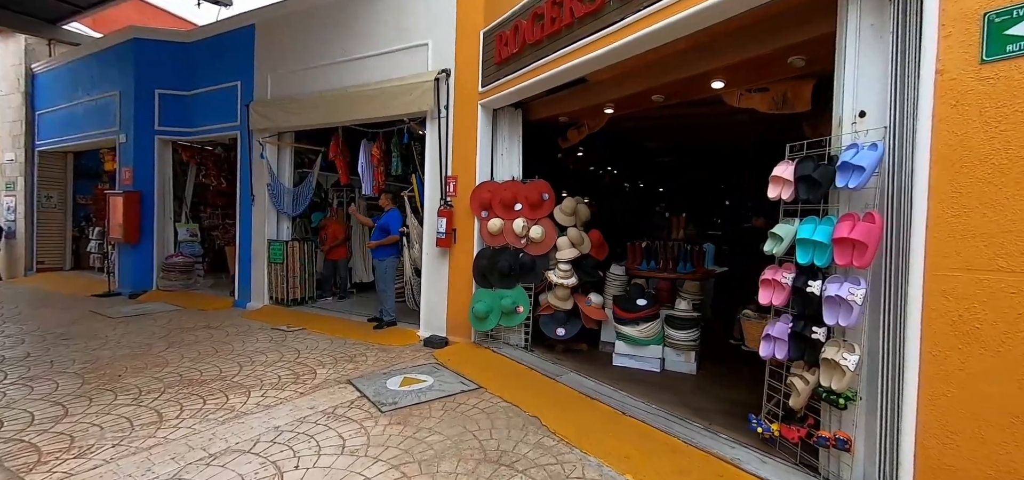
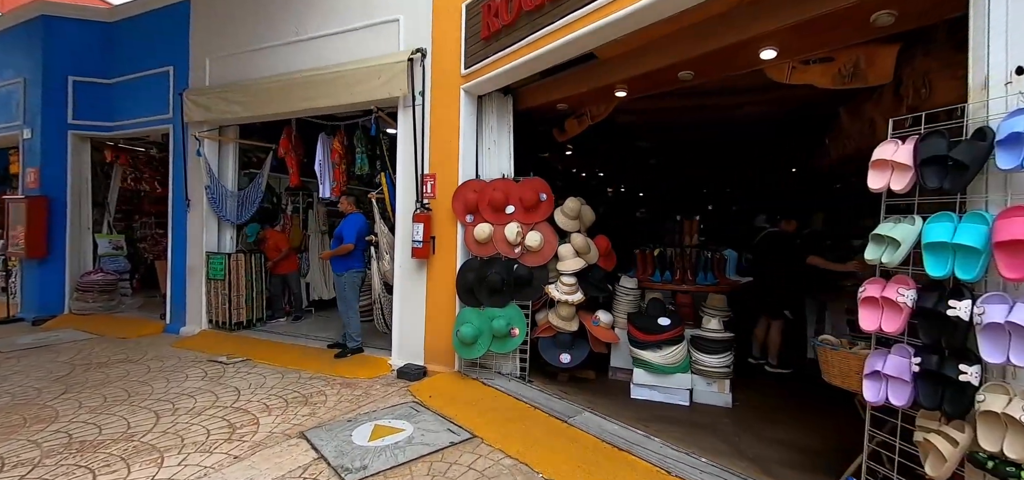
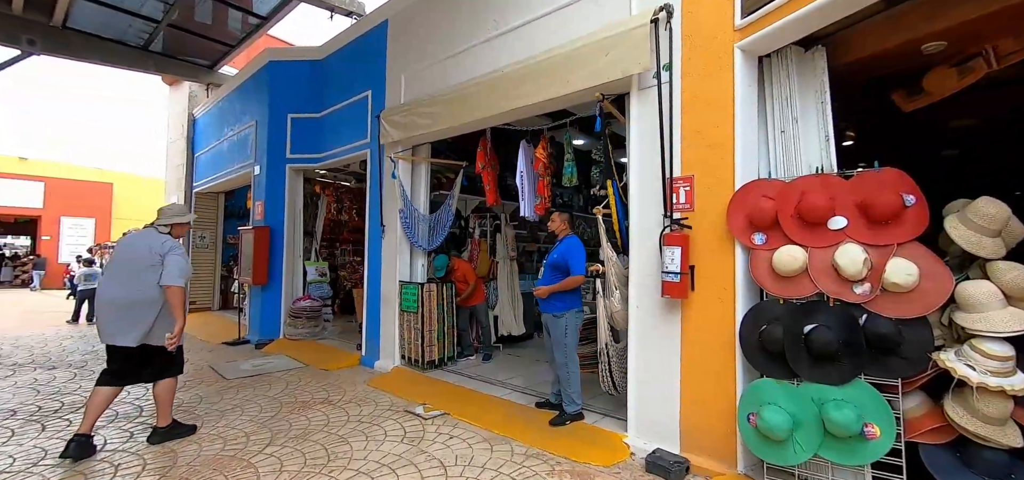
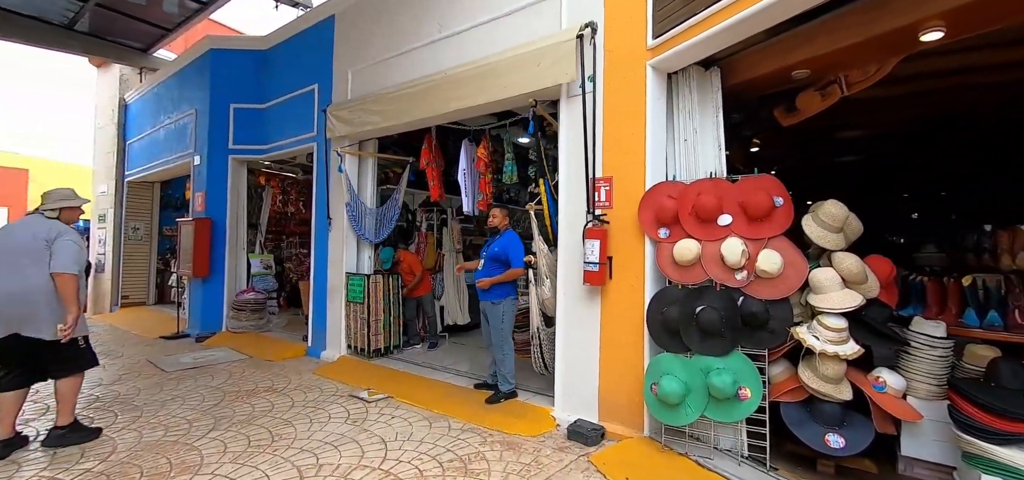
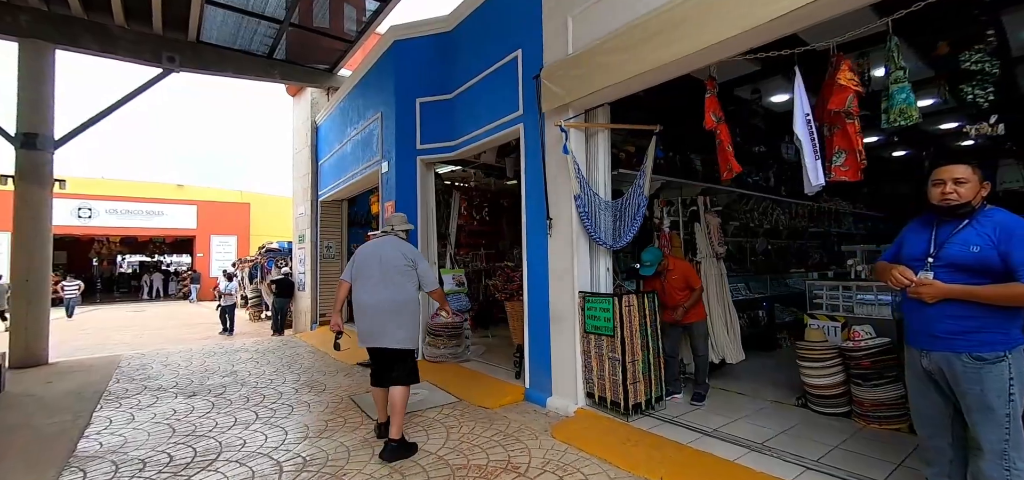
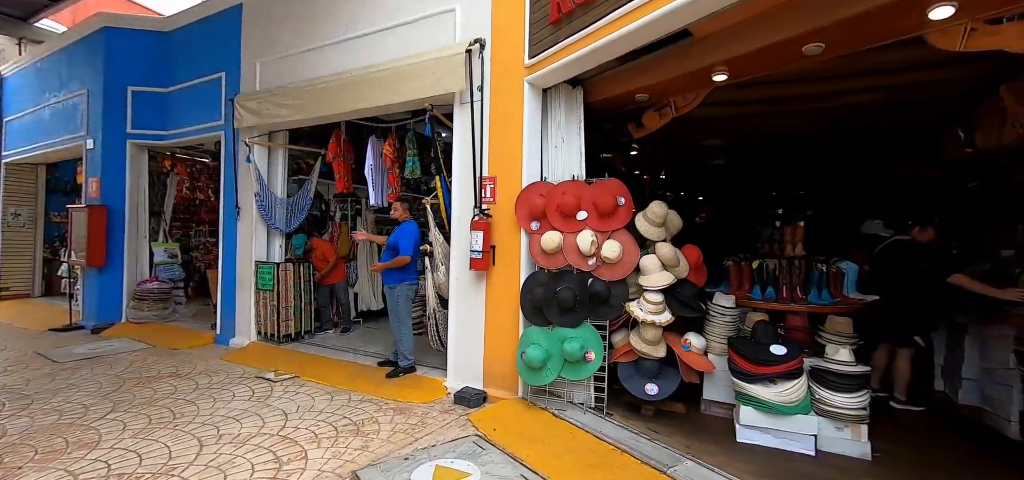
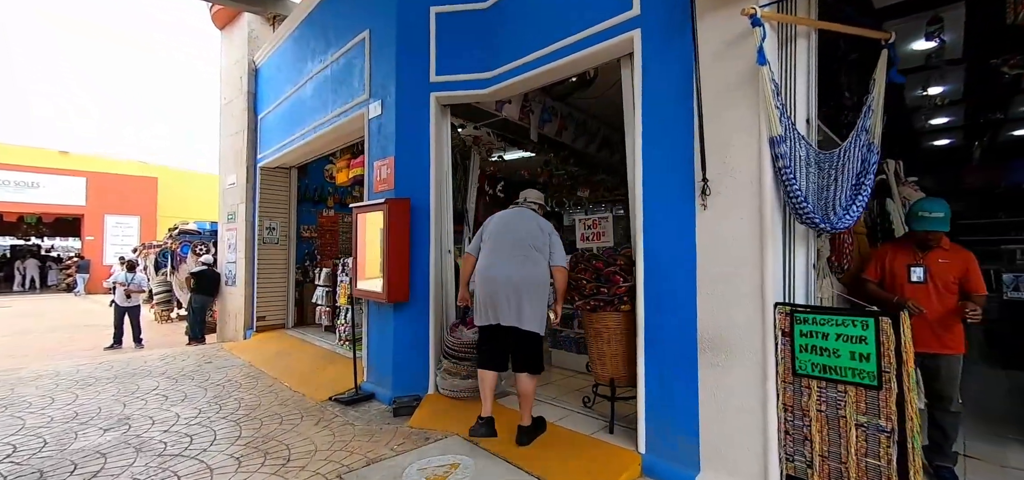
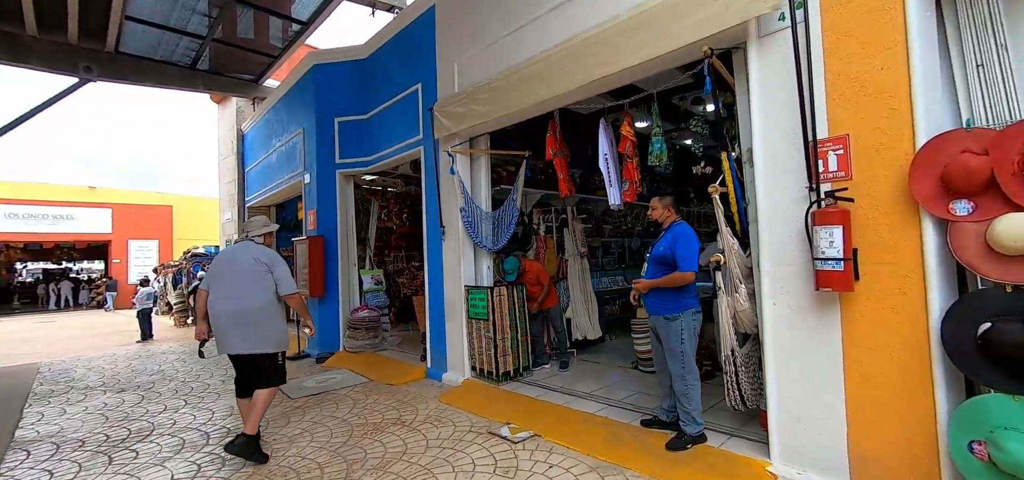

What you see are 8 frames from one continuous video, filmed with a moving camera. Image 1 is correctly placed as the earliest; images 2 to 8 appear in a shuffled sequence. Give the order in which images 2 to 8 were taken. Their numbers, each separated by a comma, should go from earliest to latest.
2, 6, 4, 3, 8, 5, 7
